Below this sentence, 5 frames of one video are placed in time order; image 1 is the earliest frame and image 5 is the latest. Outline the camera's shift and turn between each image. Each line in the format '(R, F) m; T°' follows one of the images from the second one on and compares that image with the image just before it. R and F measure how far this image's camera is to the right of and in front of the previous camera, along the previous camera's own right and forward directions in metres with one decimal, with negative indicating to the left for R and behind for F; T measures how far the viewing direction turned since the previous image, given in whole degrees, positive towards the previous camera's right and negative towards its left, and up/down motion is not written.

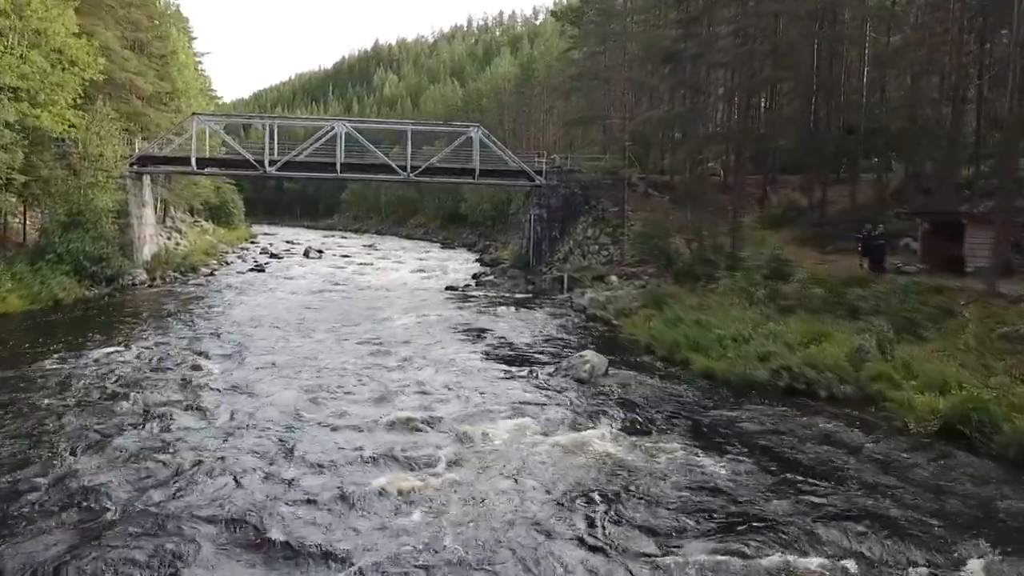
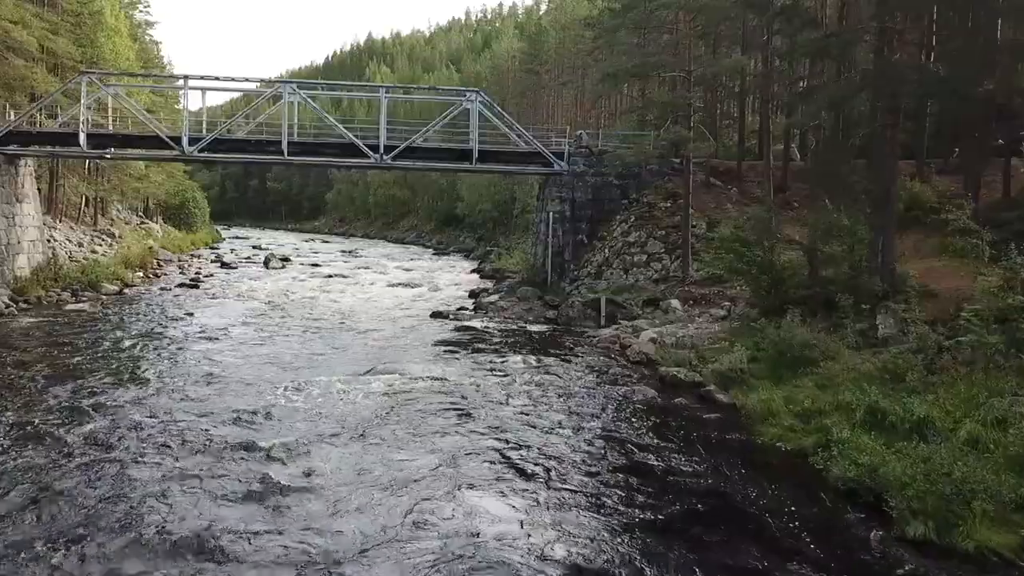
(-0.4, +10.1) m; 0°
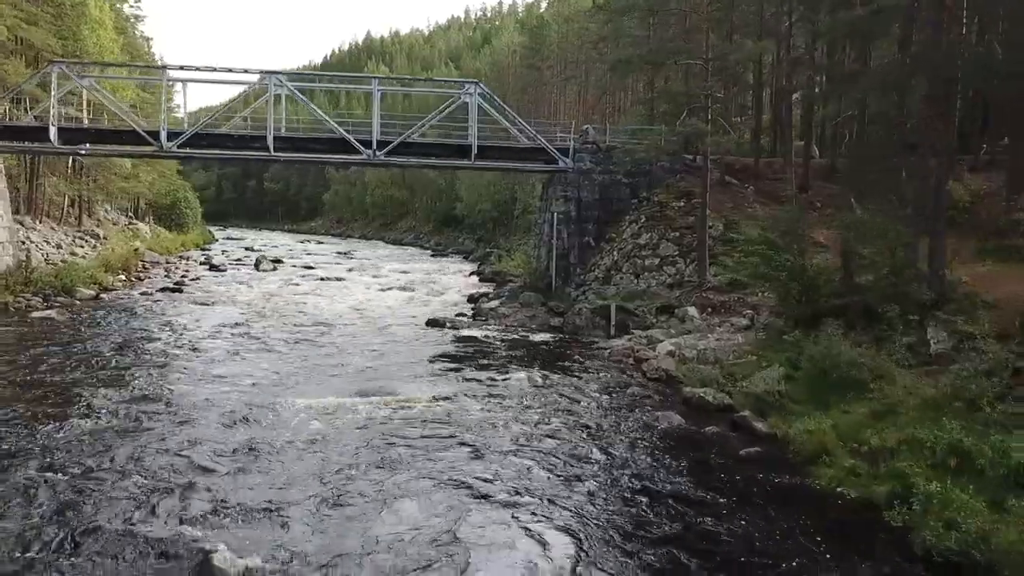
(-0.1, +1.8) m; 0°
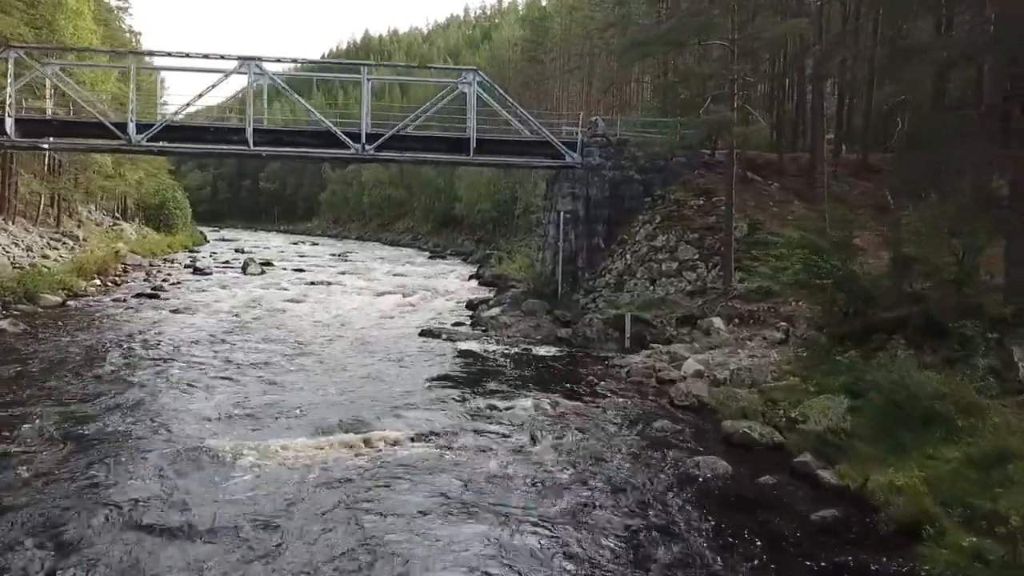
(-0.1, +2.2) m; 0°
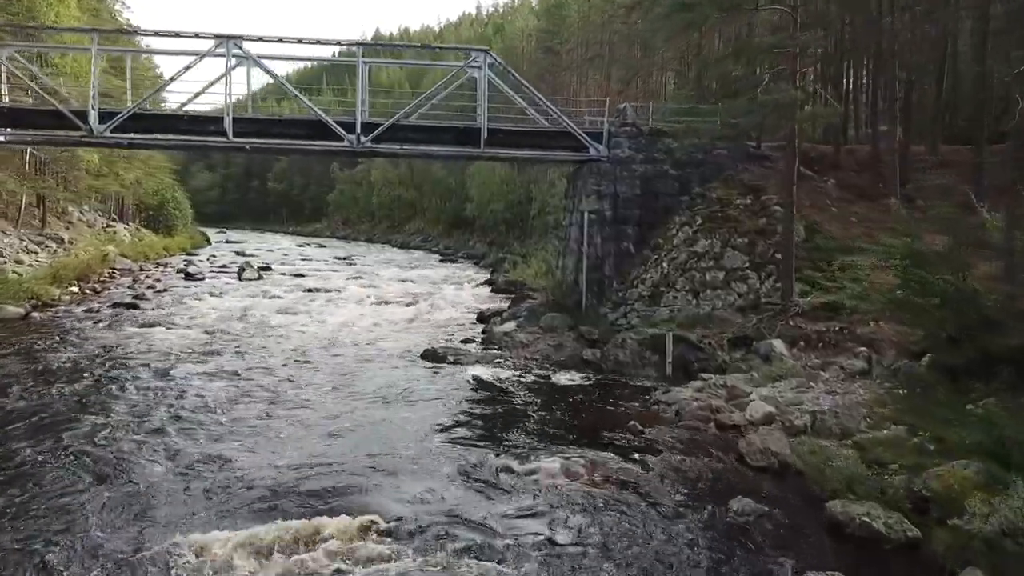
(-0.1, +3.0) m; -1°
